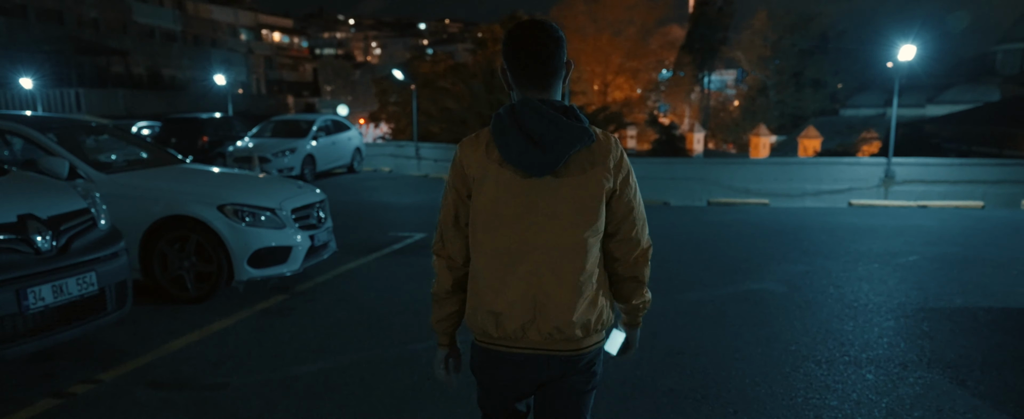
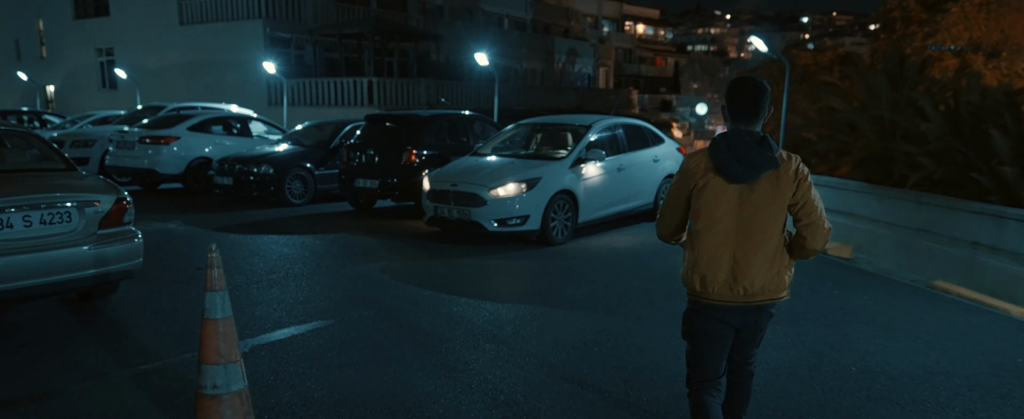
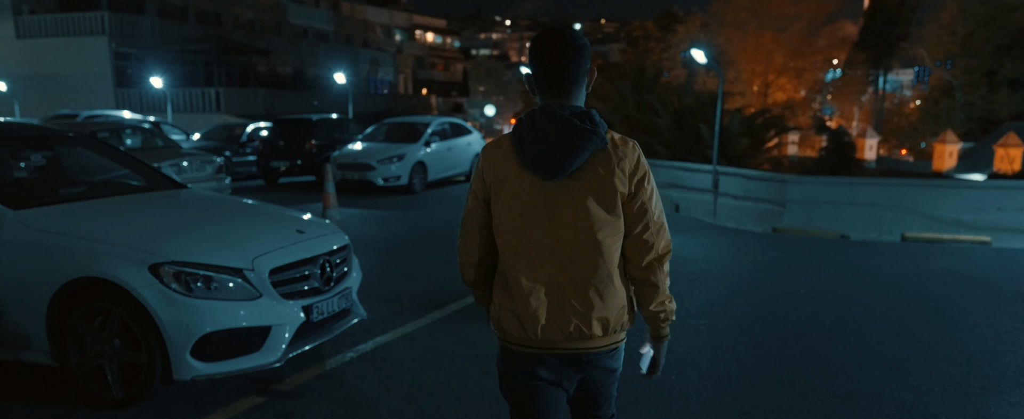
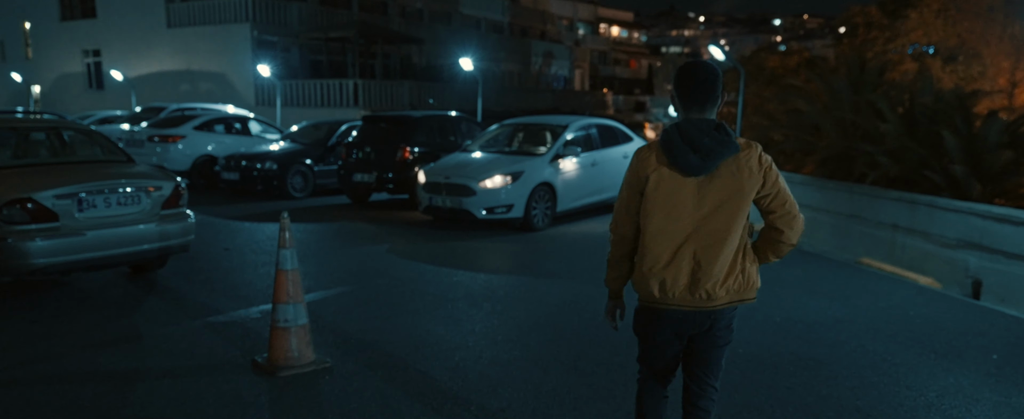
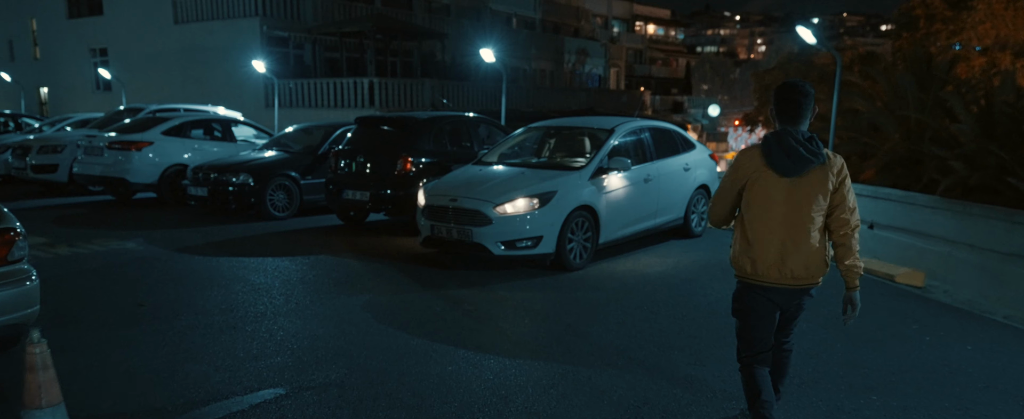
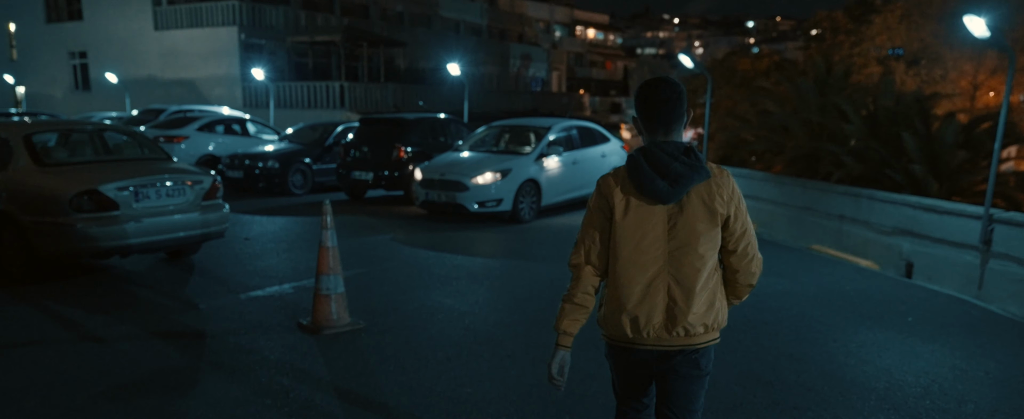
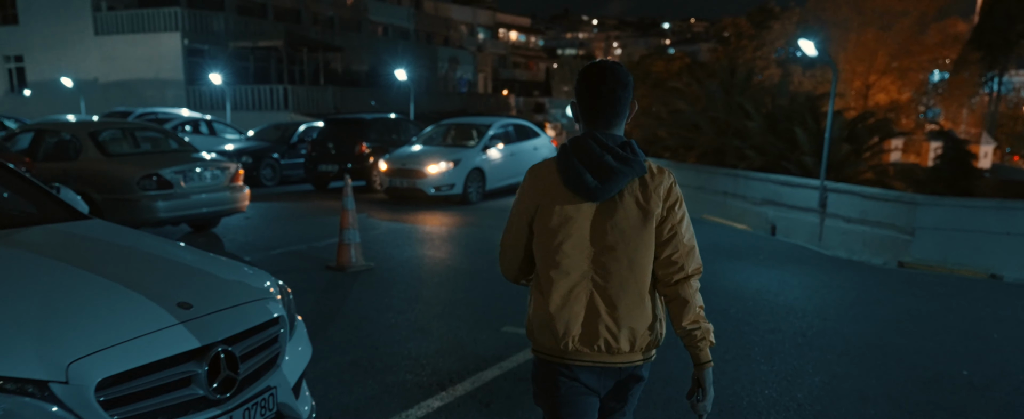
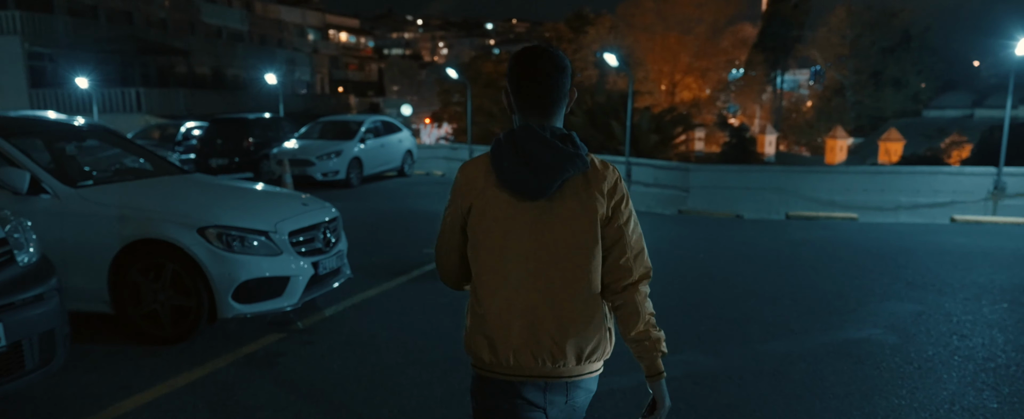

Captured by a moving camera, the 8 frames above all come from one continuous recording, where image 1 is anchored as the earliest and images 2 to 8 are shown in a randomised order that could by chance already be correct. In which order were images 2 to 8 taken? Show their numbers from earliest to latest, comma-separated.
8, 3, 7, 6, 4, 2, 5
